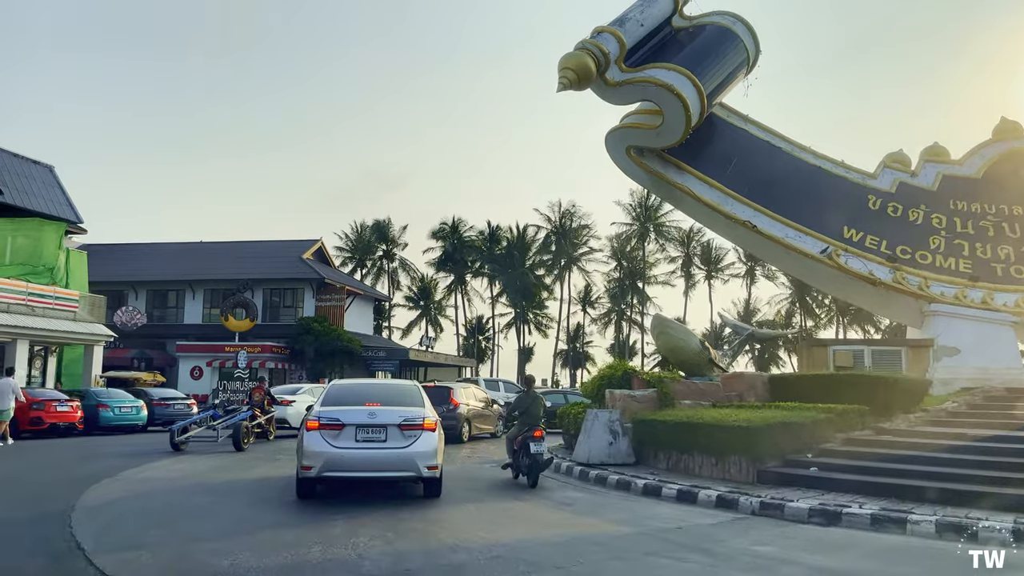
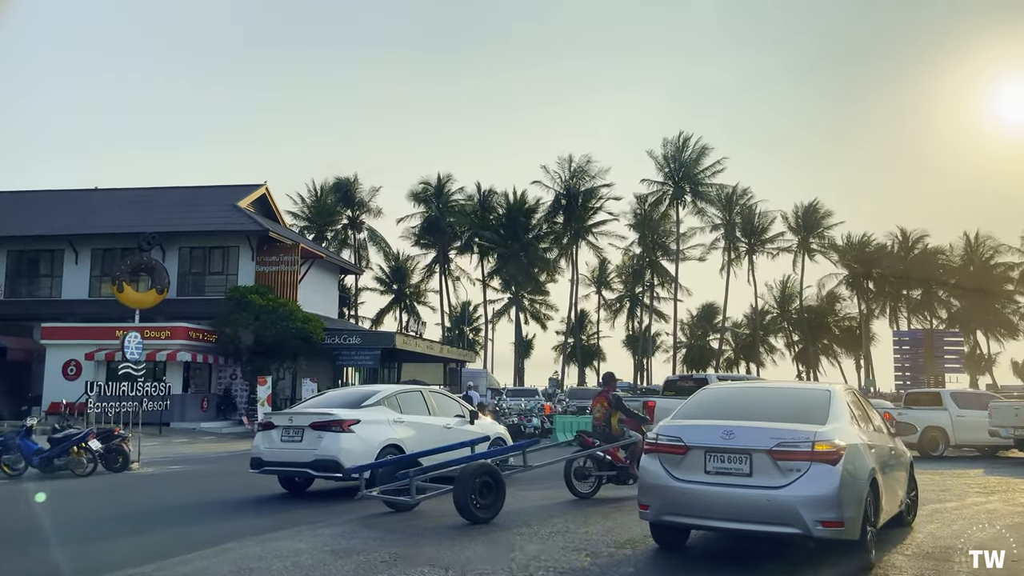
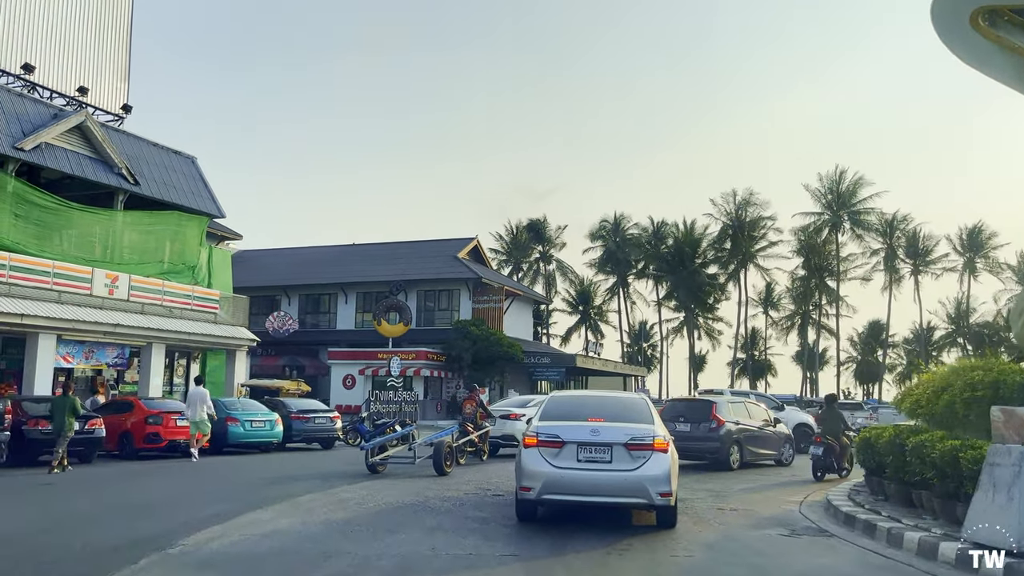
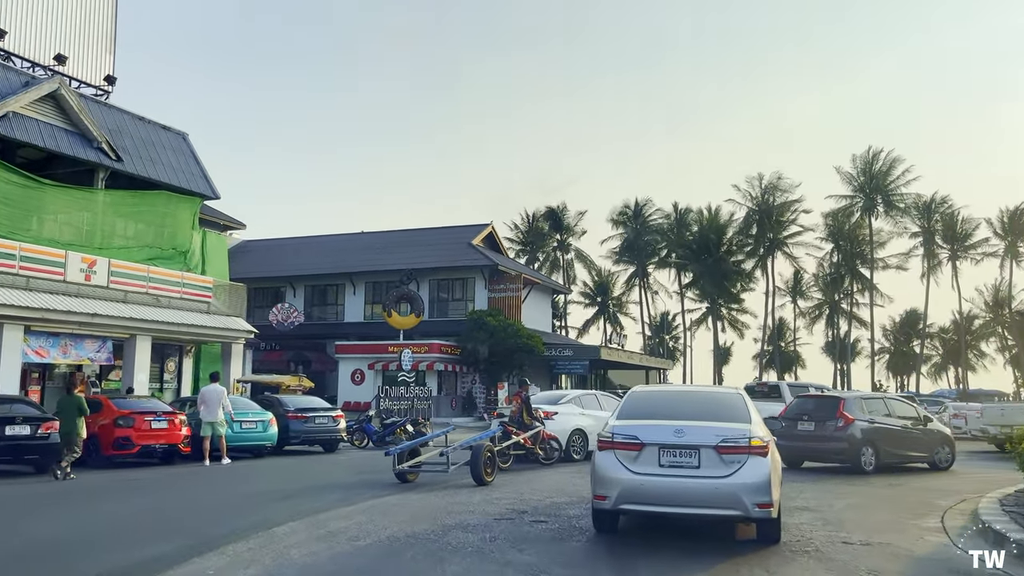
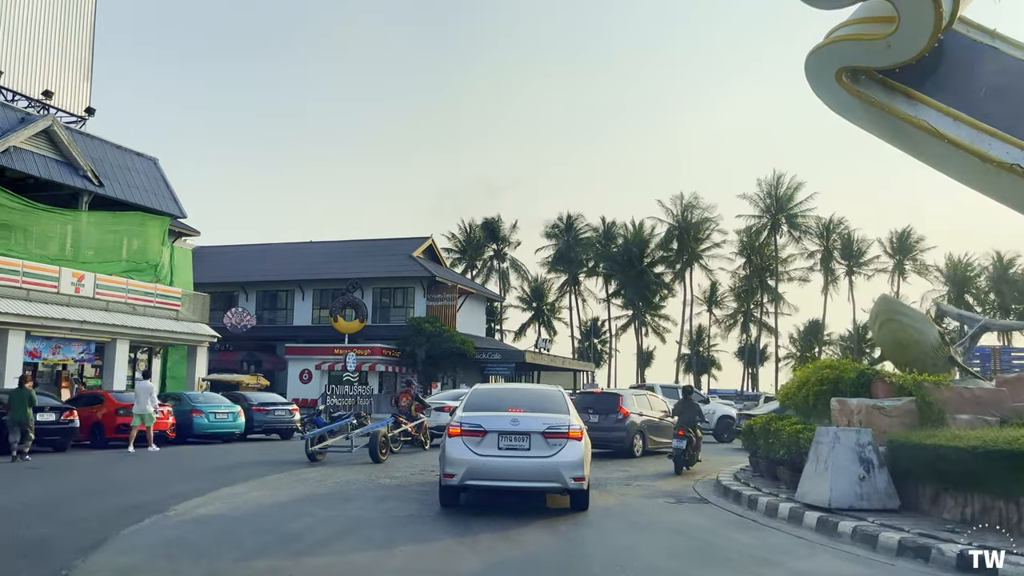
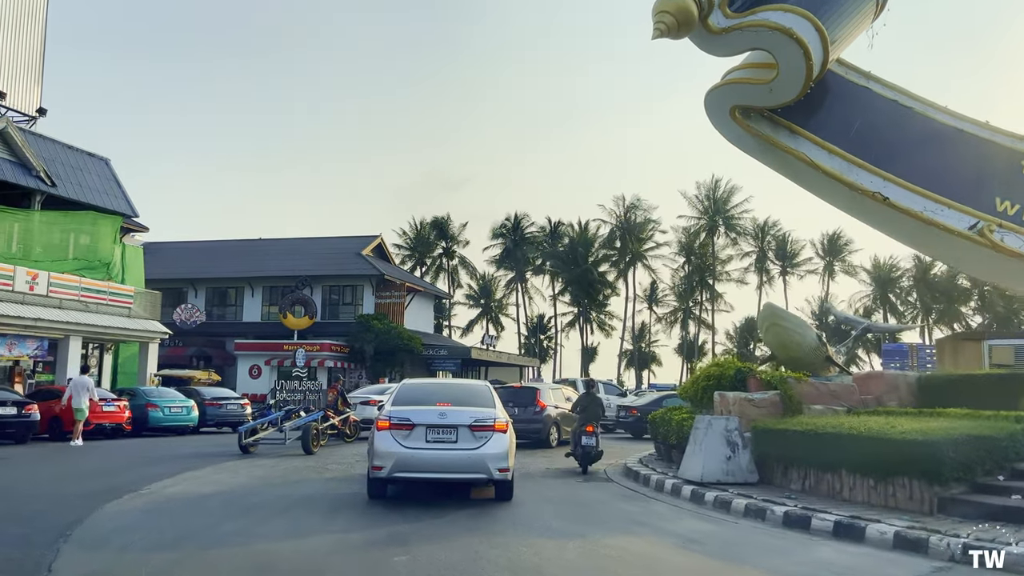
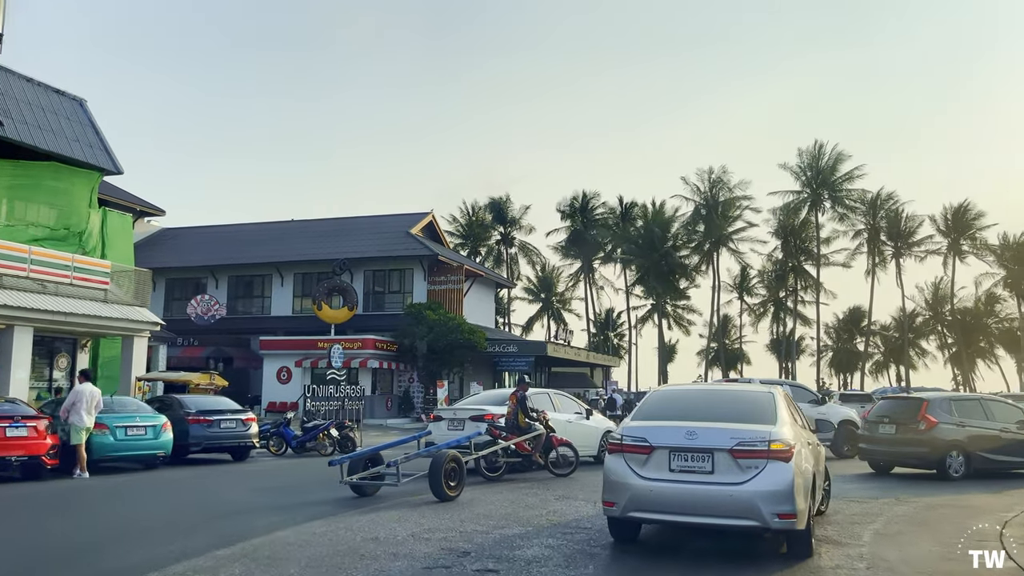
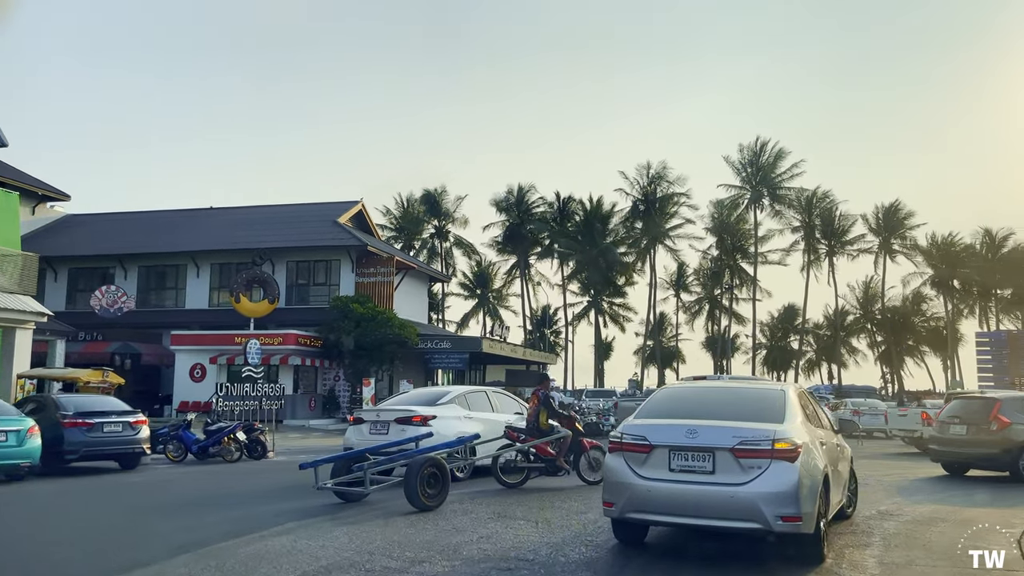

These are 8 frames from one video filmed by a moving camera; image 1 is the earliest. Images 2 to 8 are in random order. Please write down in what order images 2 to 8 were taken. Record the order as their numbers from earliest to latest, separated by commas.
6, 5, 3, 4, 7, 8, 2
